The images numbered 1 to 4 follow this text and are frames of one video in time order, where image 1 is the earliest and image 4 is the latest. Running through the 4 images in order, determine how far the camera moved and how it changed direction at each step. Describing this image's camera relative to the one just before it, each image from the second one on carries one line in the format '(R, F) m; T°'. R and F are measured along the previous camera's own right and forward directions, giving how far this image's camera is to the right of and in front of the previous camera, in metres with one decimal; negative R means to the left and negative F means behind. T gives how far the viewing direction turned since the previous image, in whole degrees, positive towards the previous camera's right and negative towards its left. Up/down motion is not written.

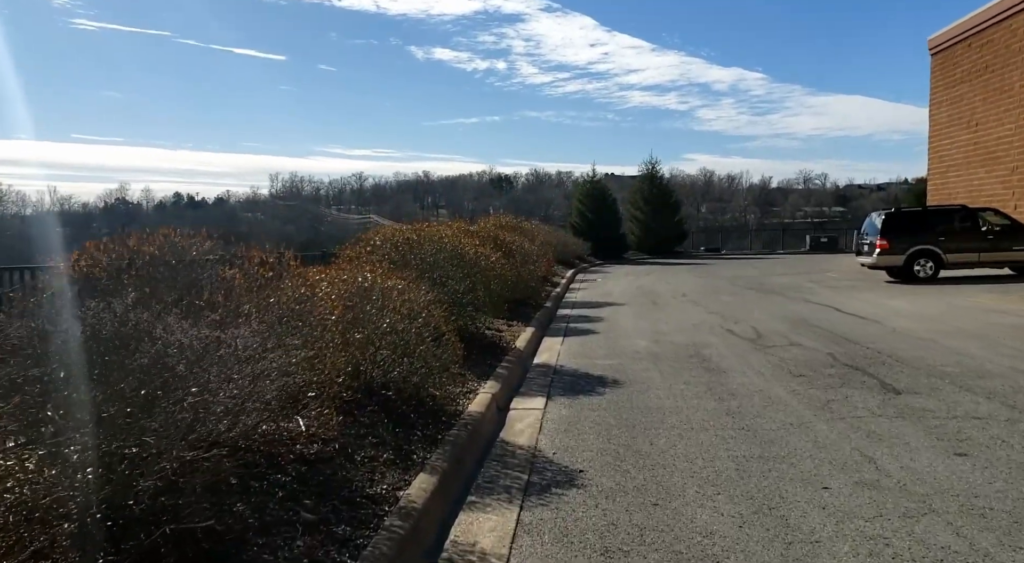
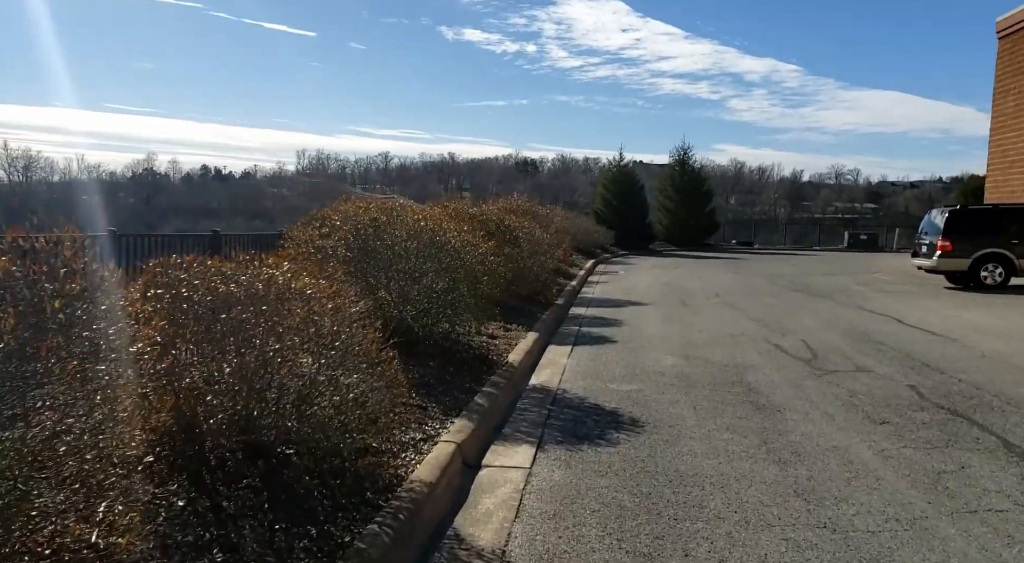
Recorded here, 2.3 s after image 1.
(+0.3, +2.2) m; -2°
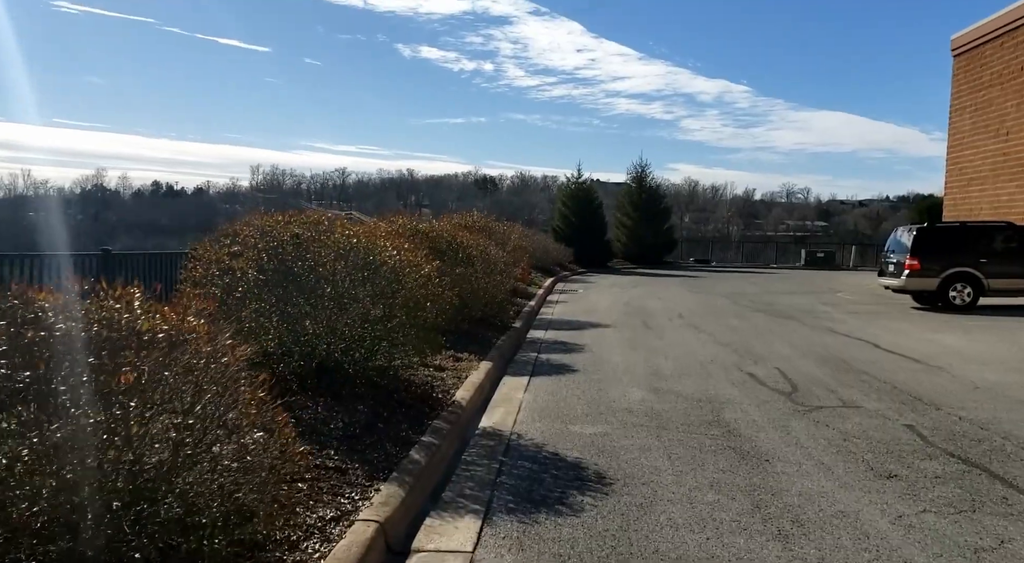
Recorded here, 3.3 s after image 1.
(+0.1, +1.1) m; +3°
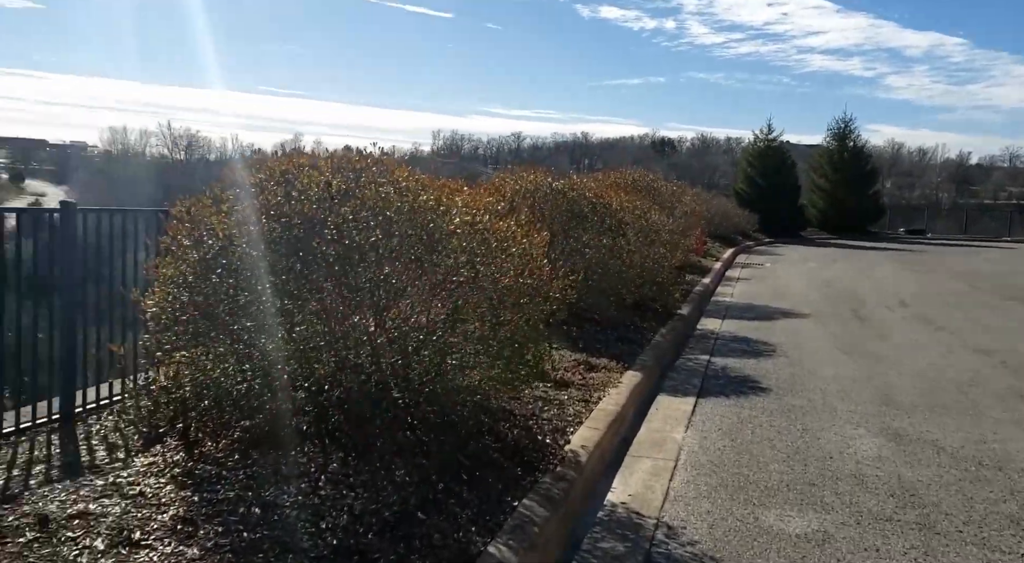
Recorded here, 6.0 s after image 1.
(+0.1, +2.8) m; -14°
